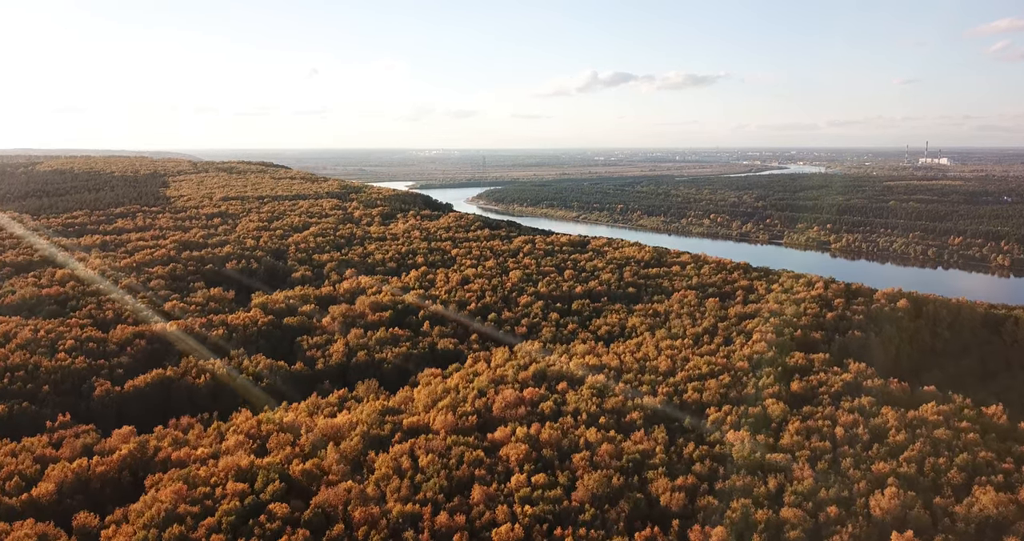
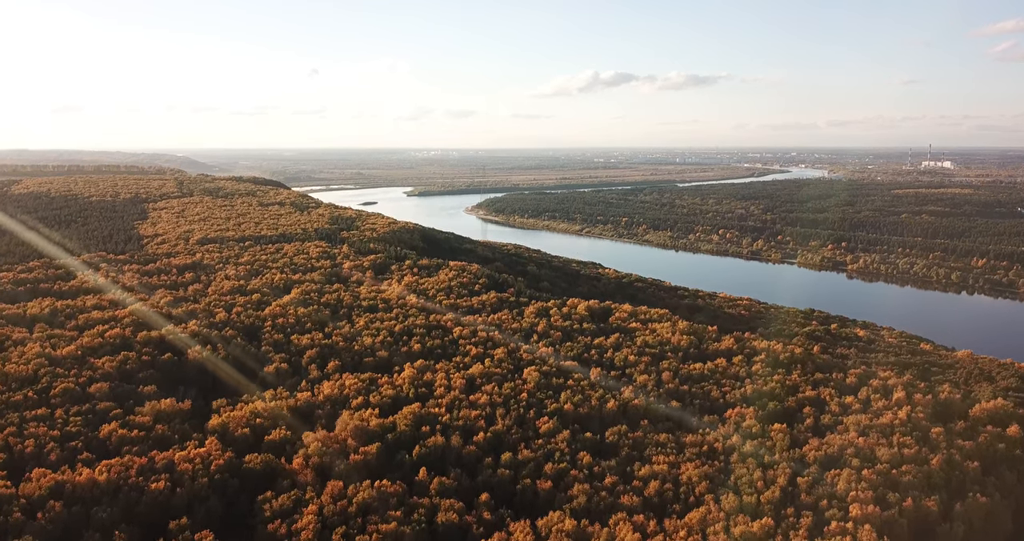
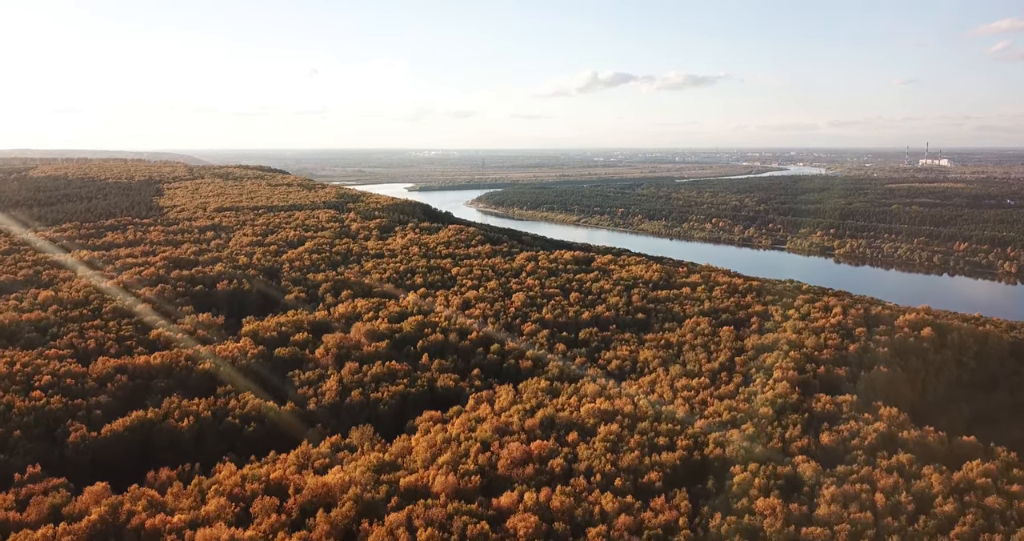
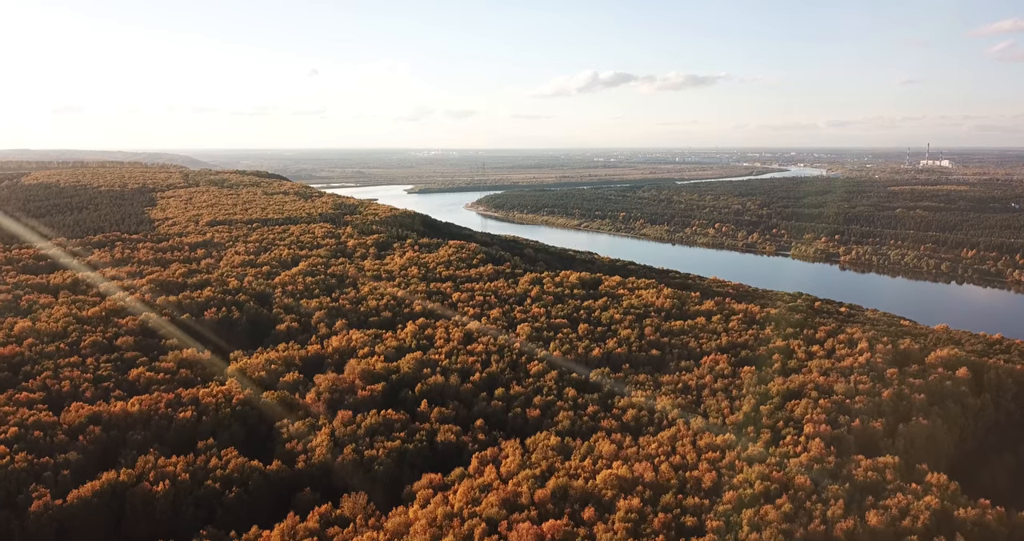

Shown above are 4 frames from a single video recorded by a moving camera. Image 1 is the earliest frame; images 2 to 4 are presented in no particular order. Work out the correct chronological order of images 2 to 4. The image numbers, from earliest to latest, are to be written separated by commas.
3, 4, 2
